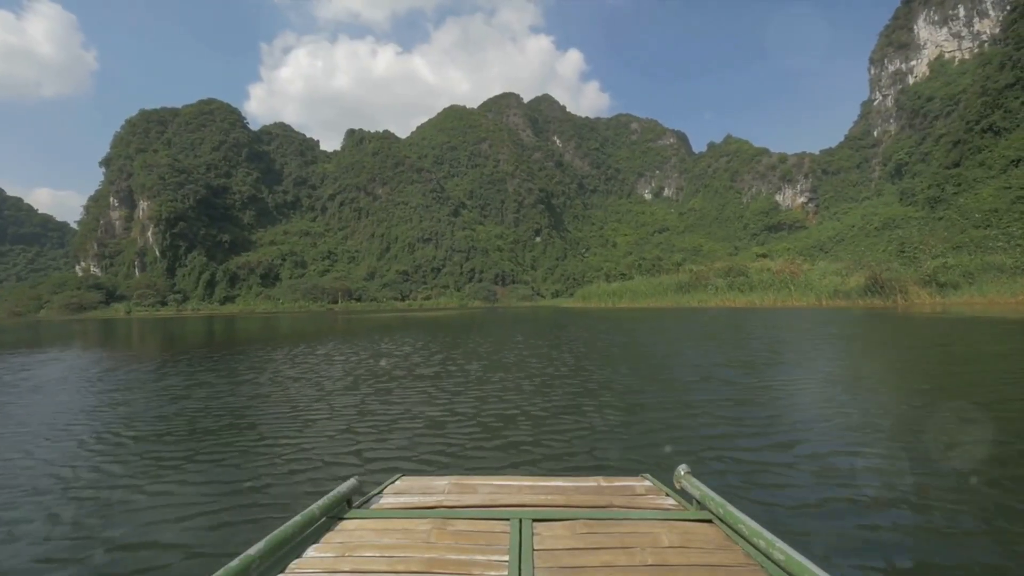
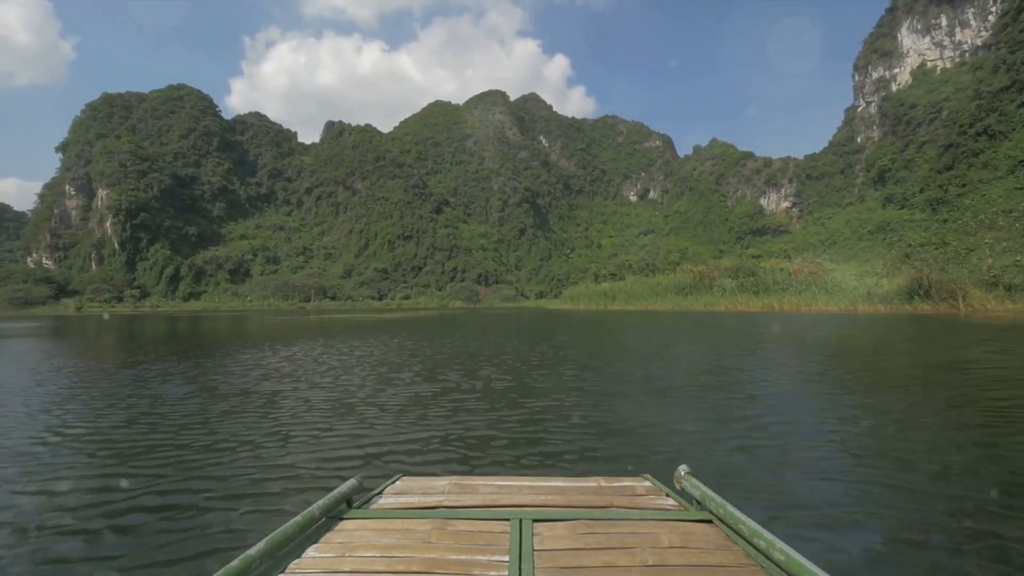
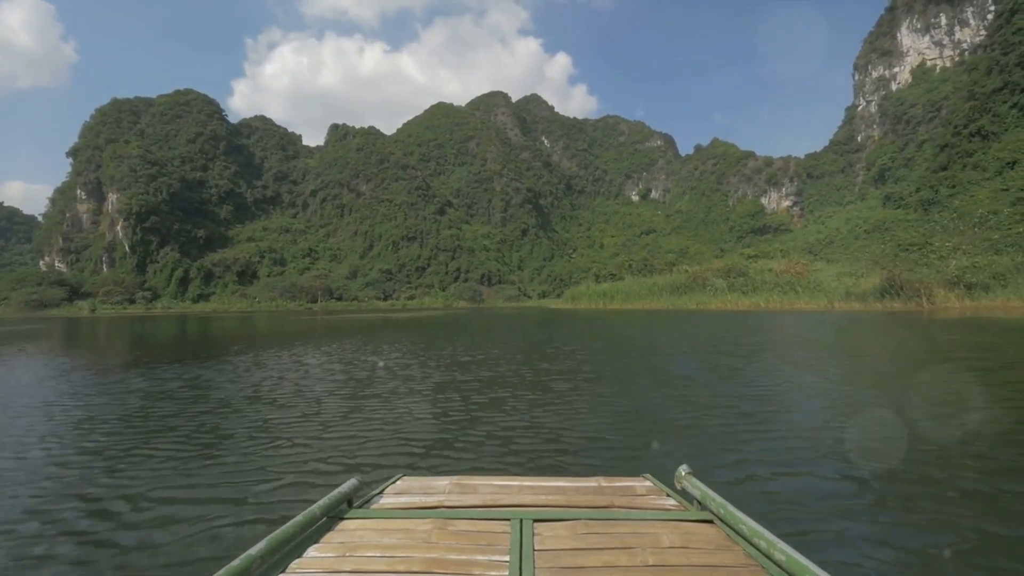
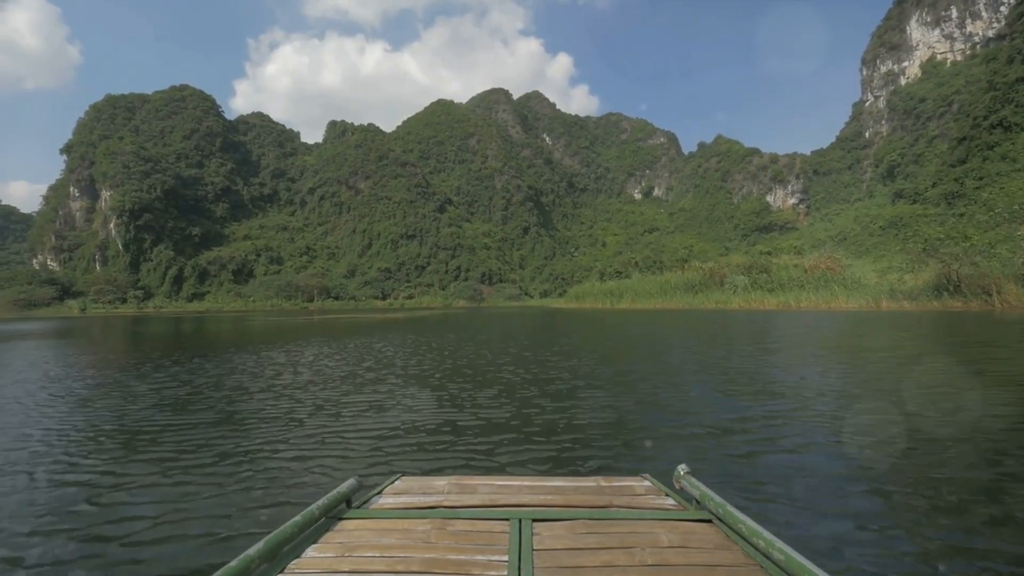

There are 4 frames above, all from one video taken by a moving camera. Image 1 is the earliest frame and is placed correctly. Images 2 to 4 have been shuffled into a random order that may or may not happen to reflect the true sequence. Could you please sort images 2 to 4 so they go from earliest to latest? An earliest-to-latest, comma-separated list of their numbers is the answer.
3, 2, 4
